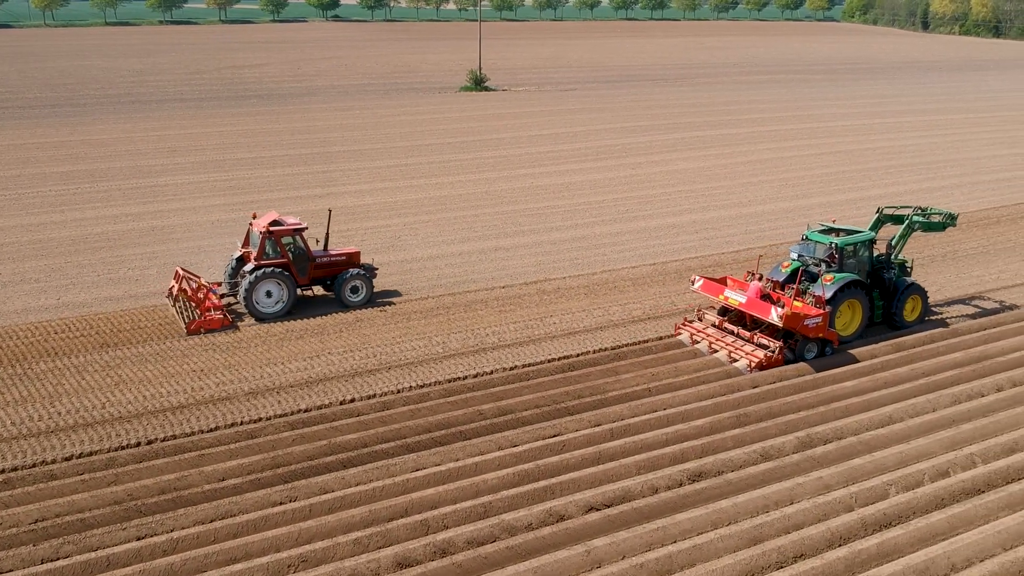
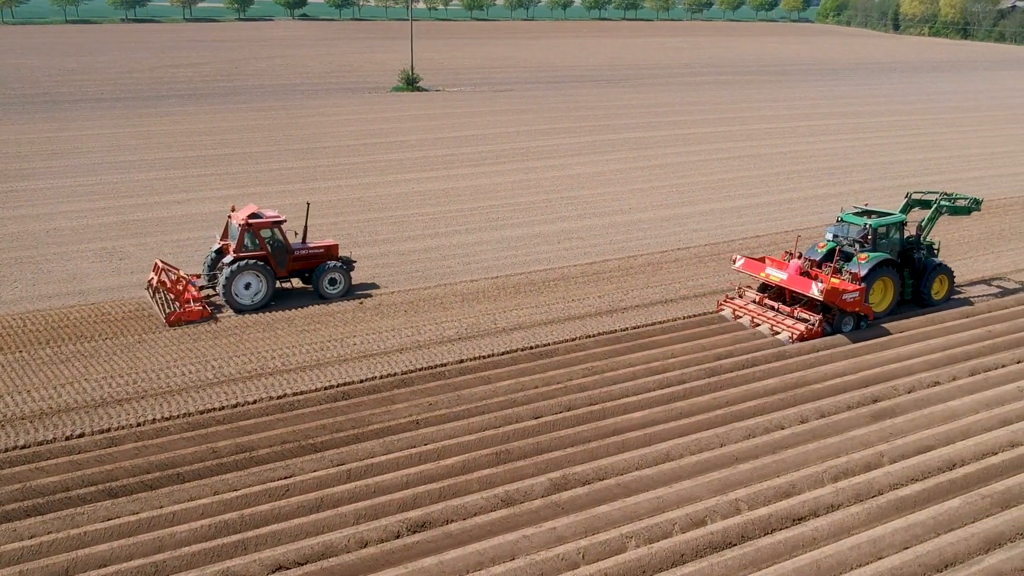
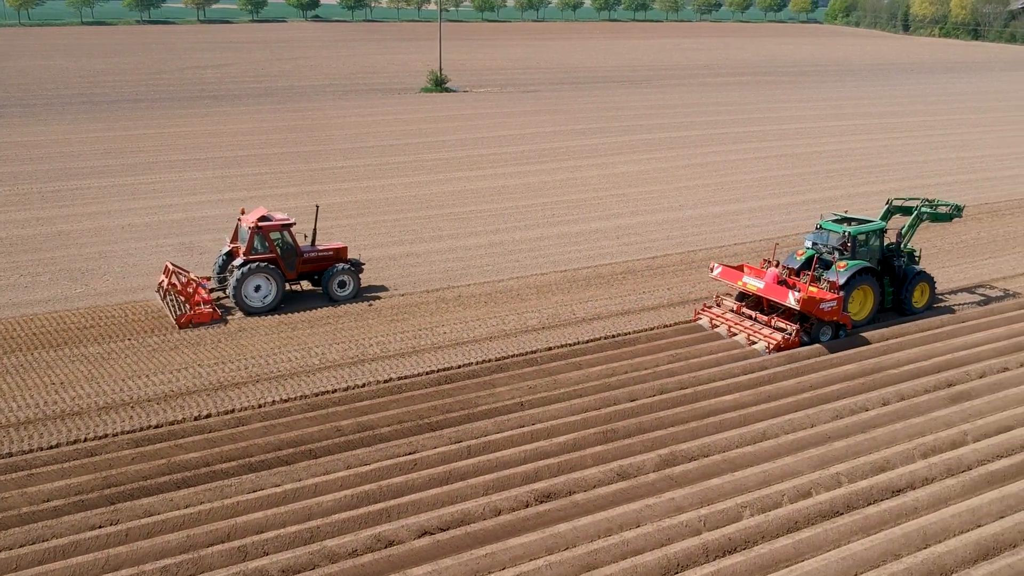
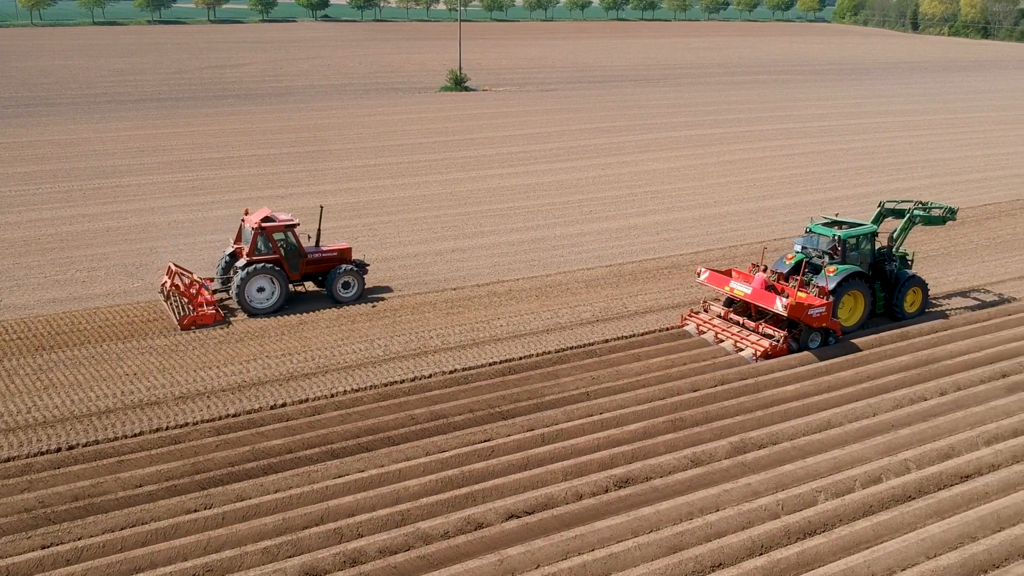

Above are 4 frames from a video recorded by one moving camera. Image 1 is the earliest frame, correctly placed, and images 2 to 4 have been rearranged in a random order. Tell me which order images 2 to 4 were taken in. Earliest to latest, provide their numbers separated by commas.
4, 3, 2
